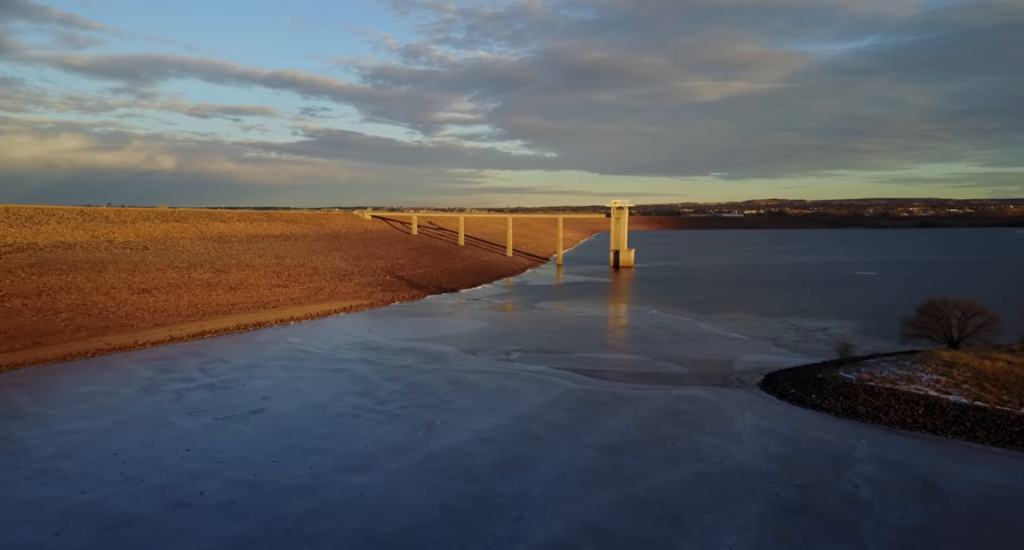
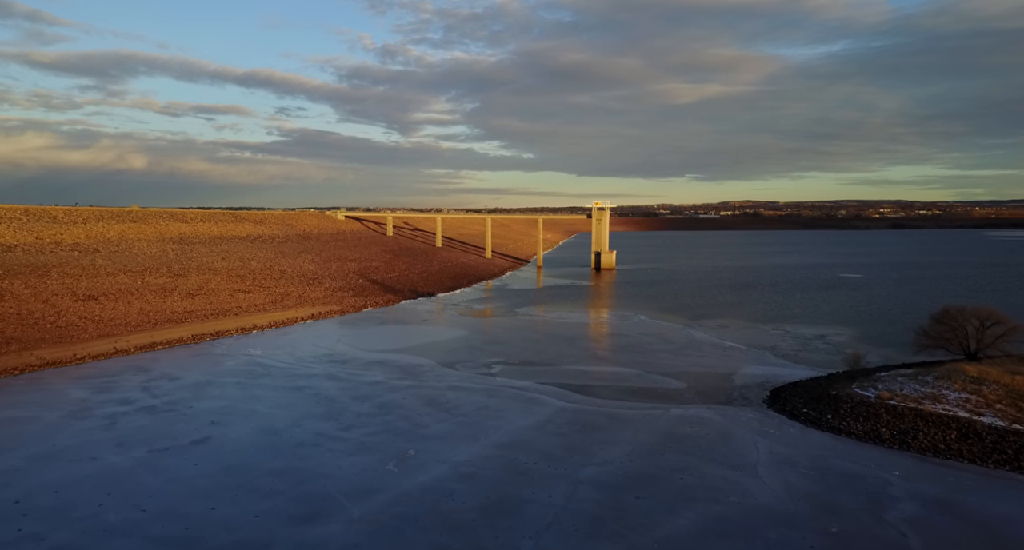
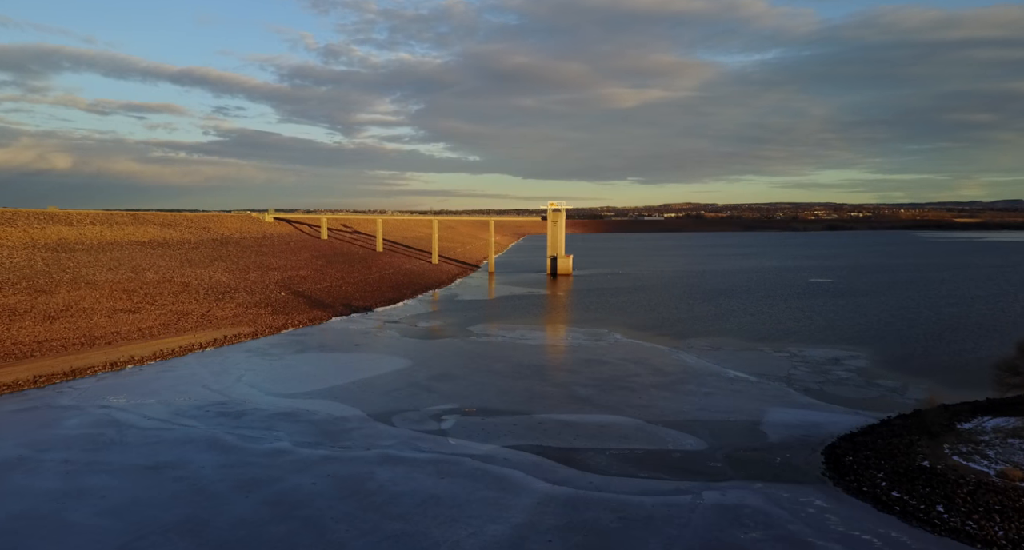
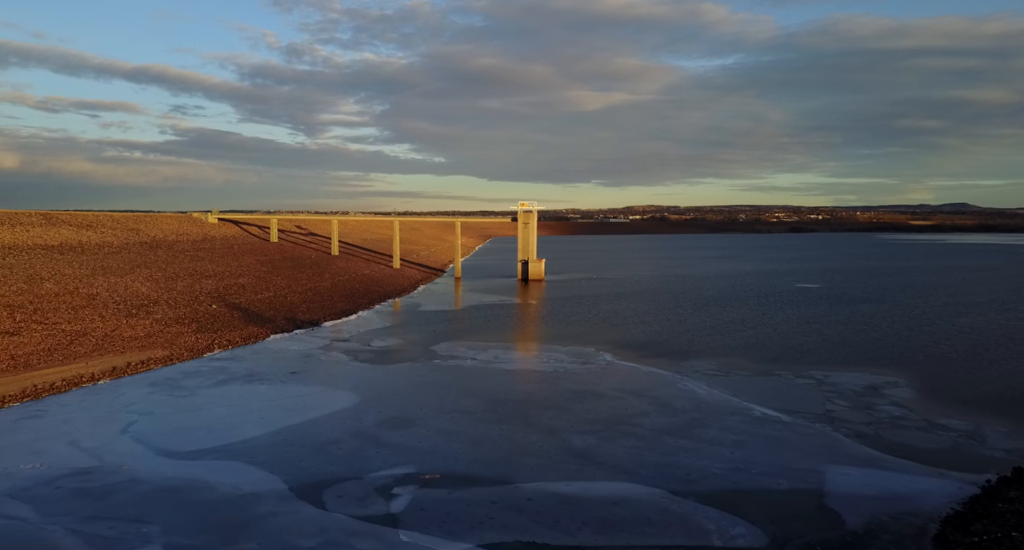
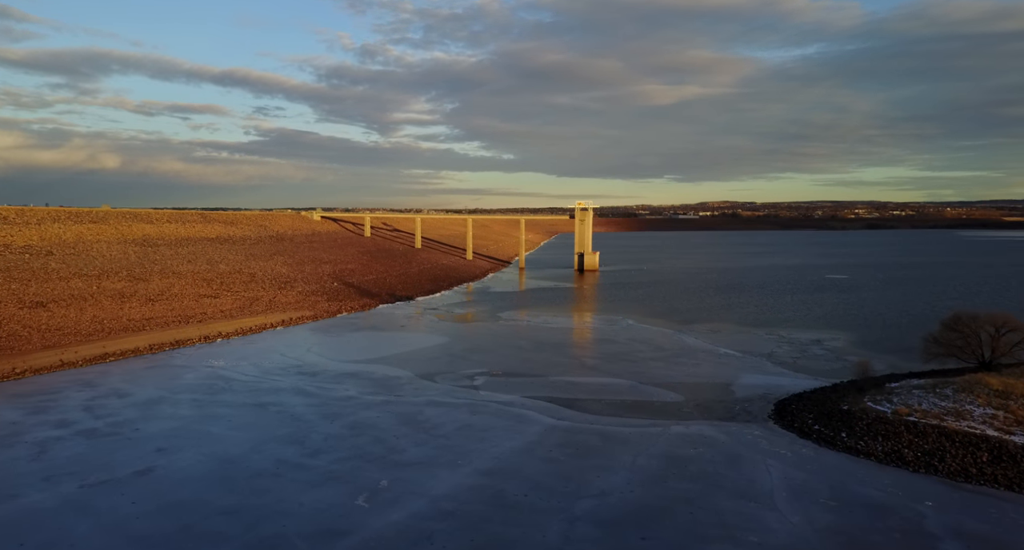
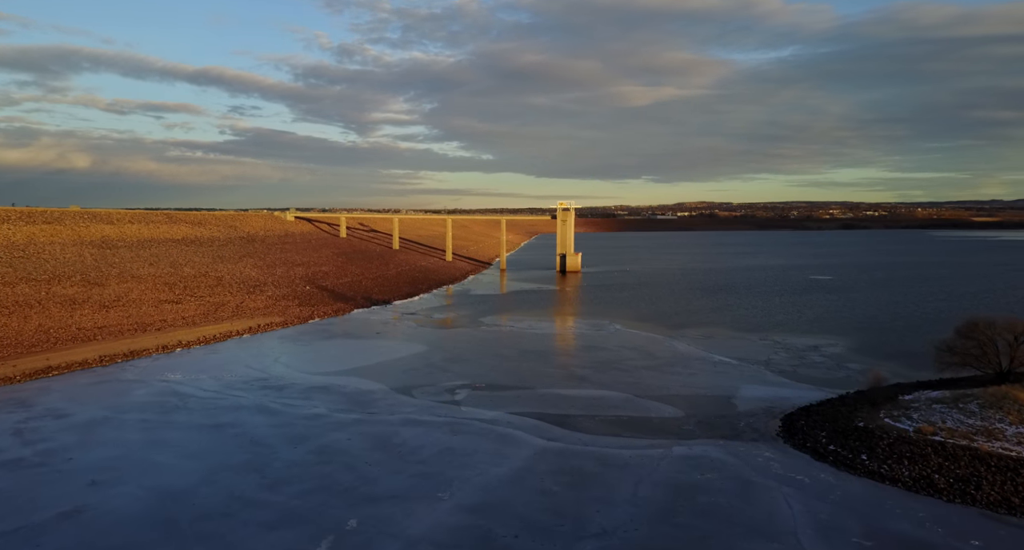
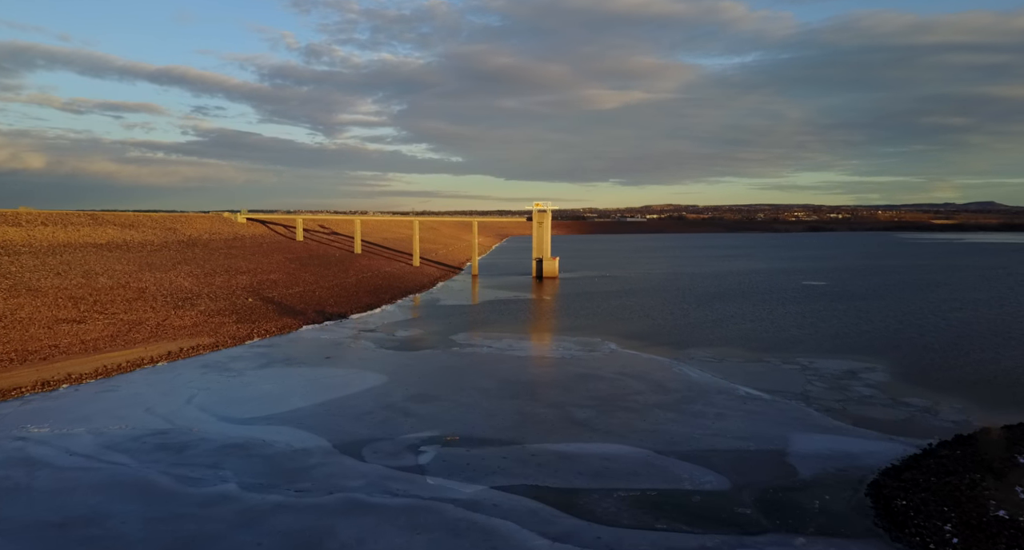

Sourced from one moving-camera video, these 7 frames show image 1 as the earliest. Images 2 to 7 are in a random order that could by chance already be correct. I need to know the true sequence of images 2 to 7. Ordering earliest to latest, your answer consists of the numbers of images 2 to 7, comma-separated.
2, 5, 6, 3, 7, 4
